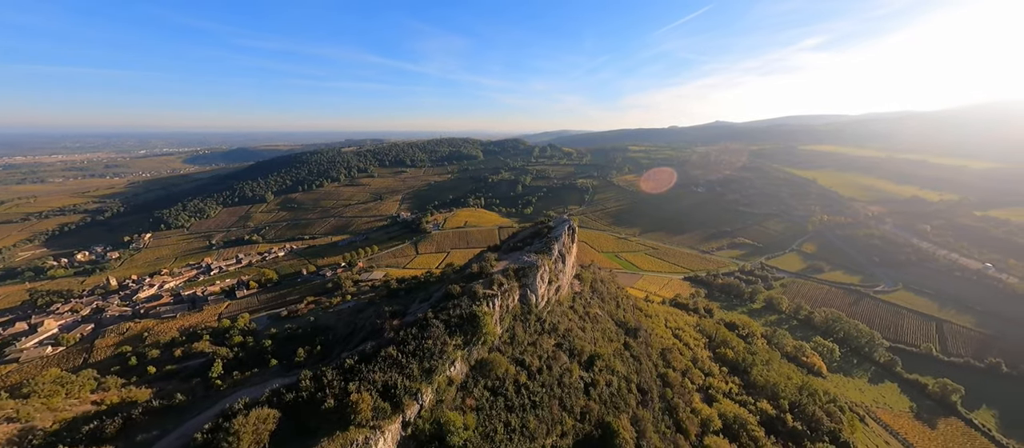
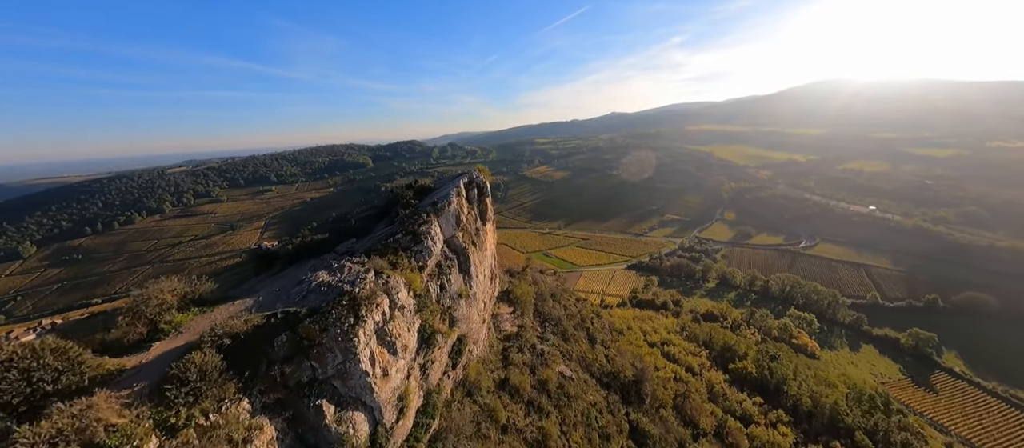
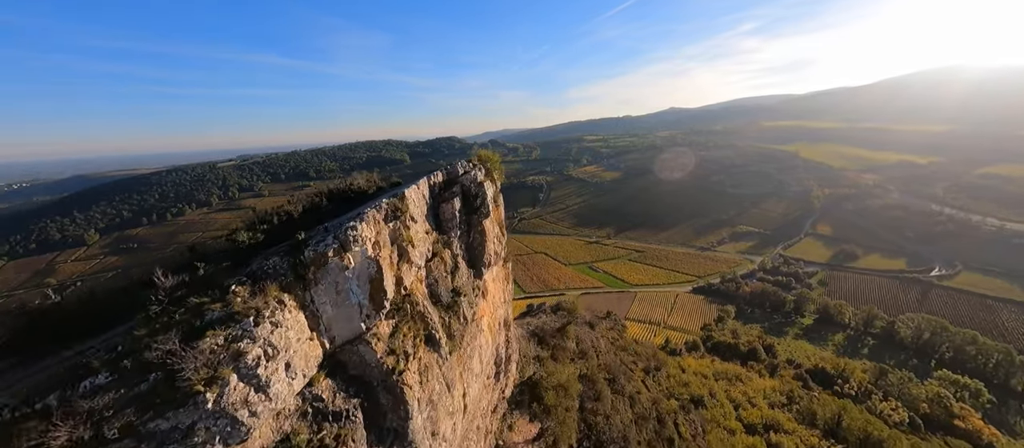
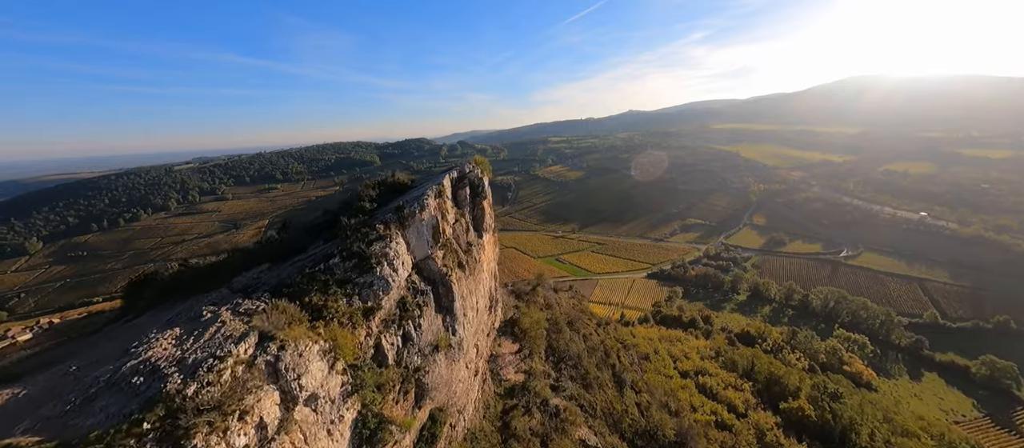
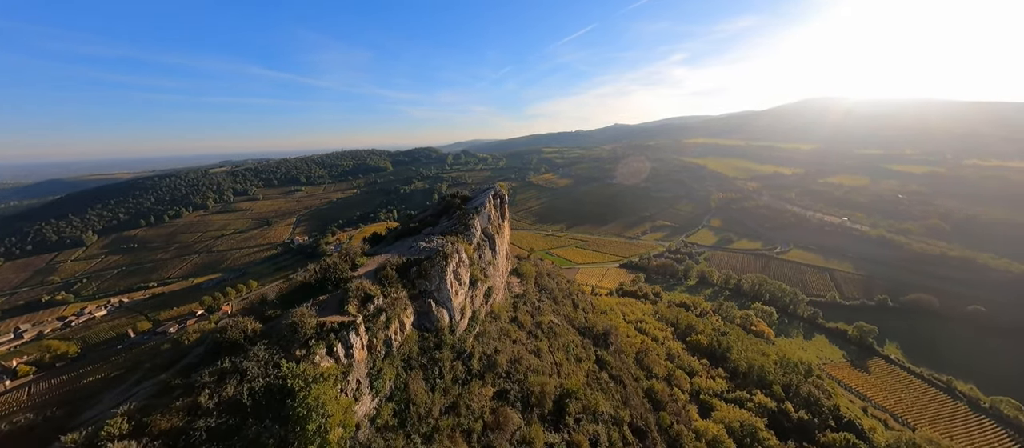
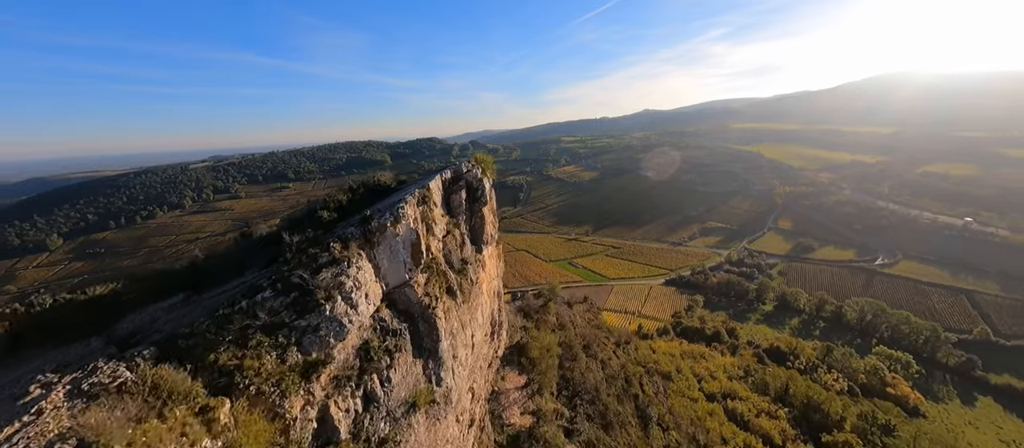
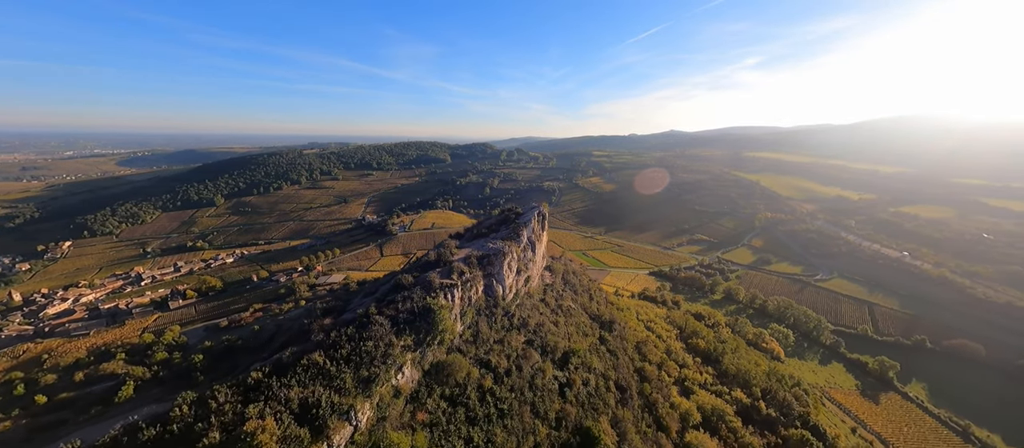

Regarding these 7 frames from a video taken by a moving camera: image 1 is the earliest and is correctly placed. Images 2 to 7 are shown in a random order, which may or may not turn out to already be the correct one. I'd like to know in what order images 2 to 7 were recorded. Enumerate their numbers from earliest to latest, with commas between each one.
7, 5, 2, 4, 6, 3
